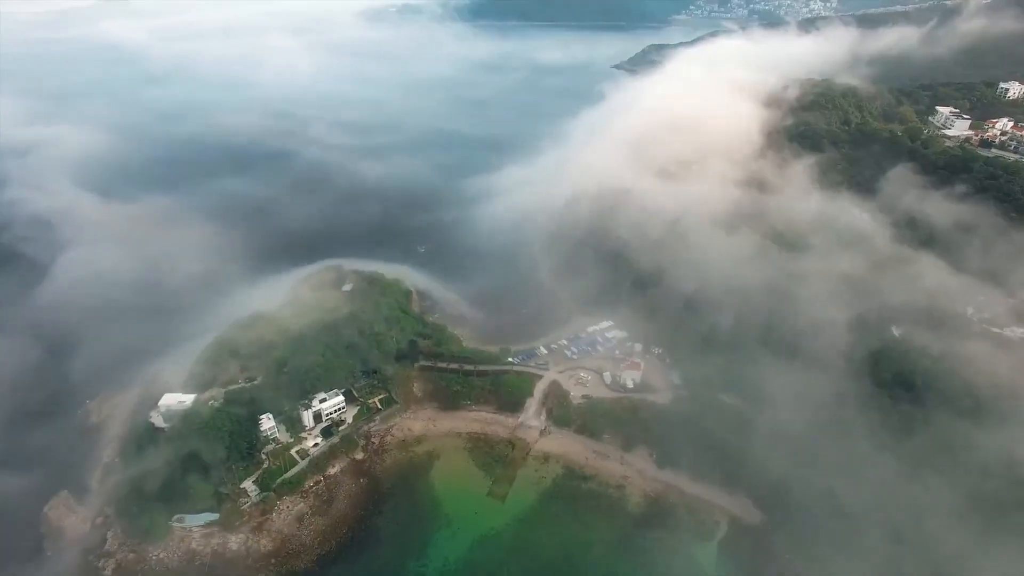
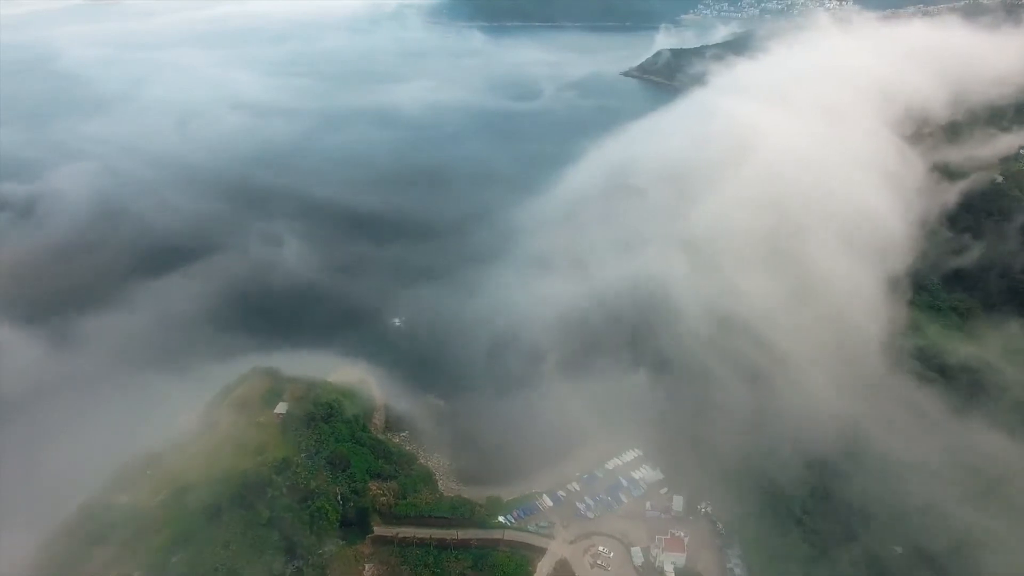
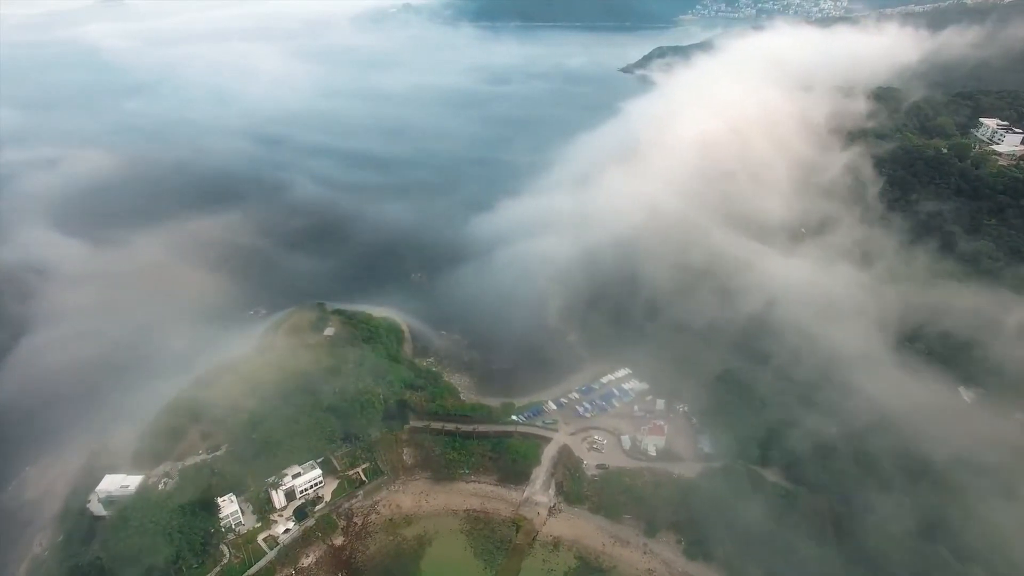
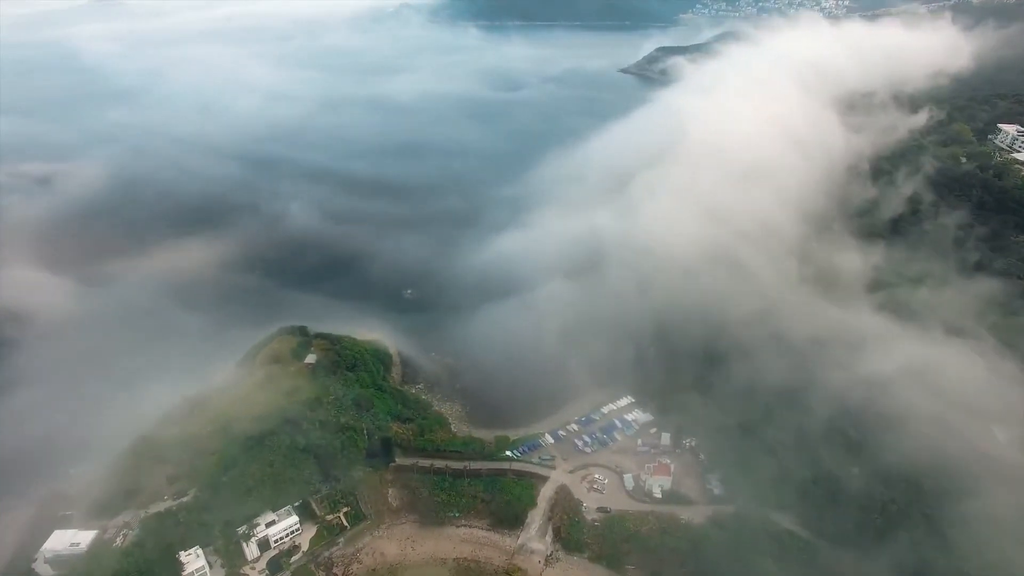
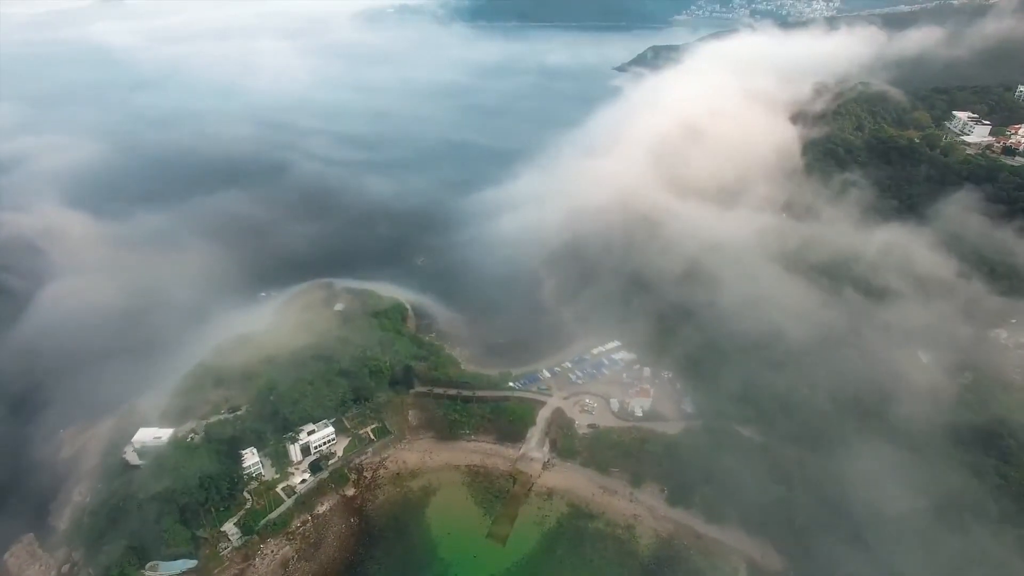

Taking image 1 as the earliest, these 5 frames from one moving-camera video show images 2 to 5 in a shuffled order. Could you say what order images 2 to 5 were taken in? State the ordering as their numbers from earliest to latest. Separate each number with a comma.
5, 3, 4, 2
